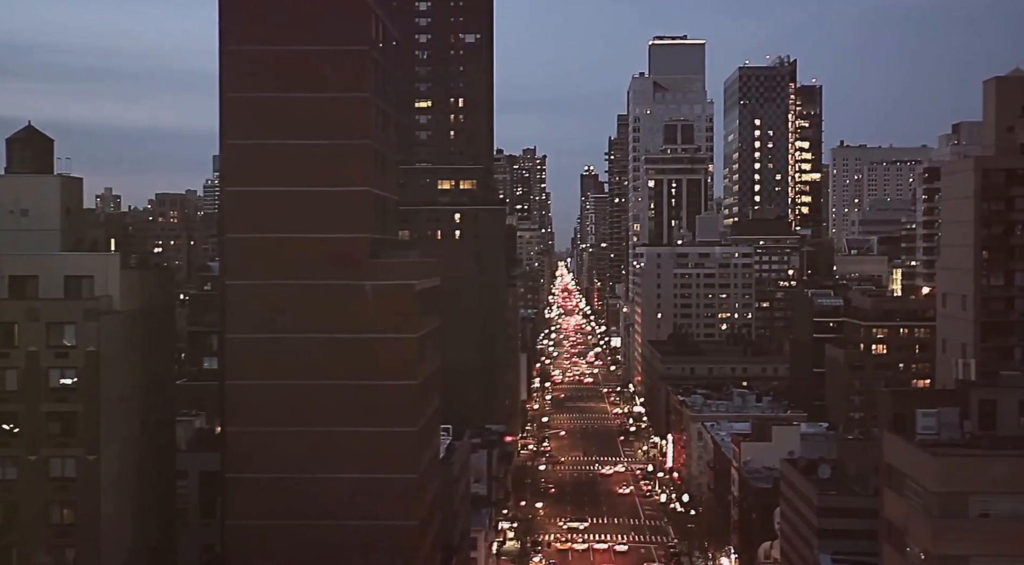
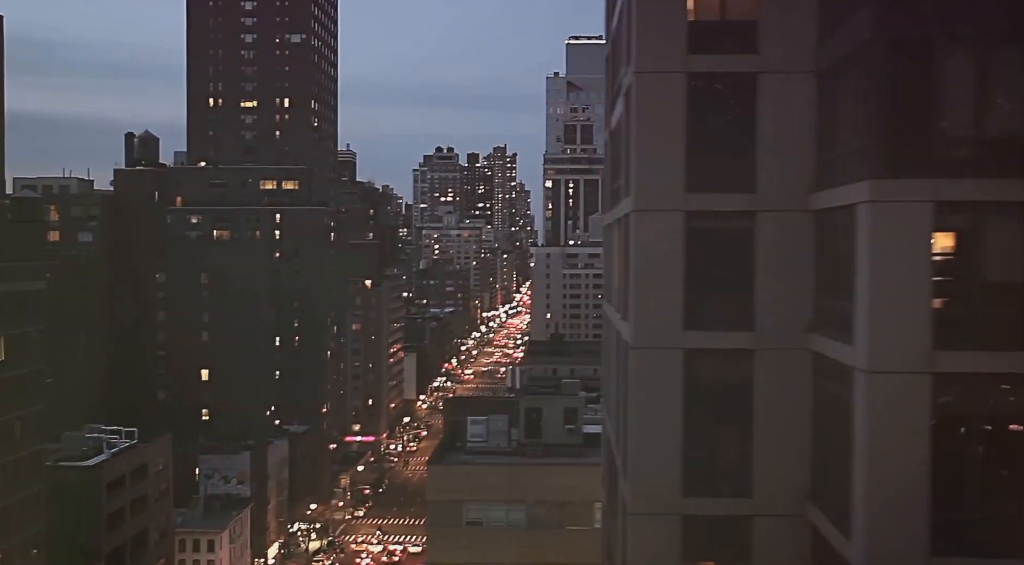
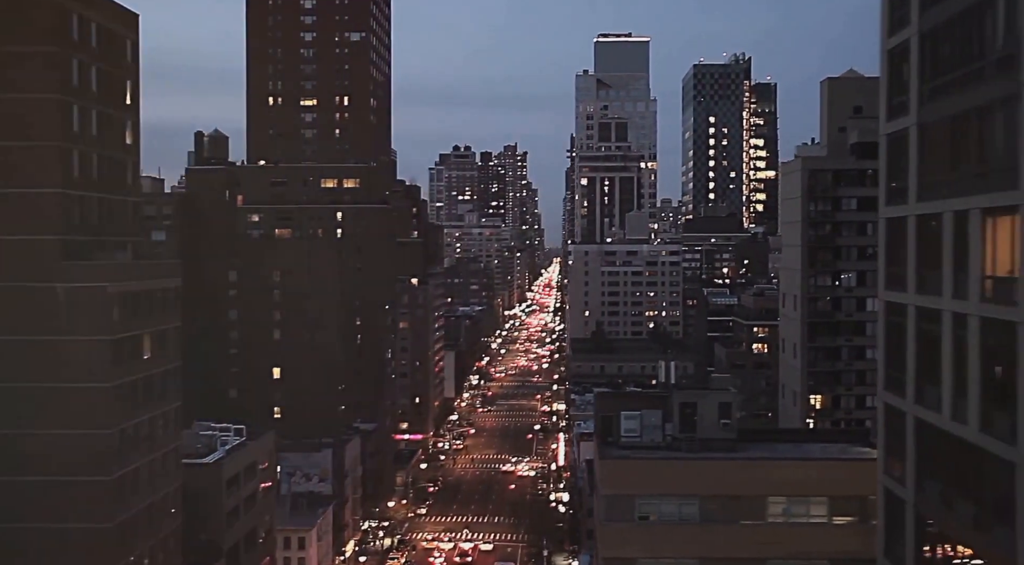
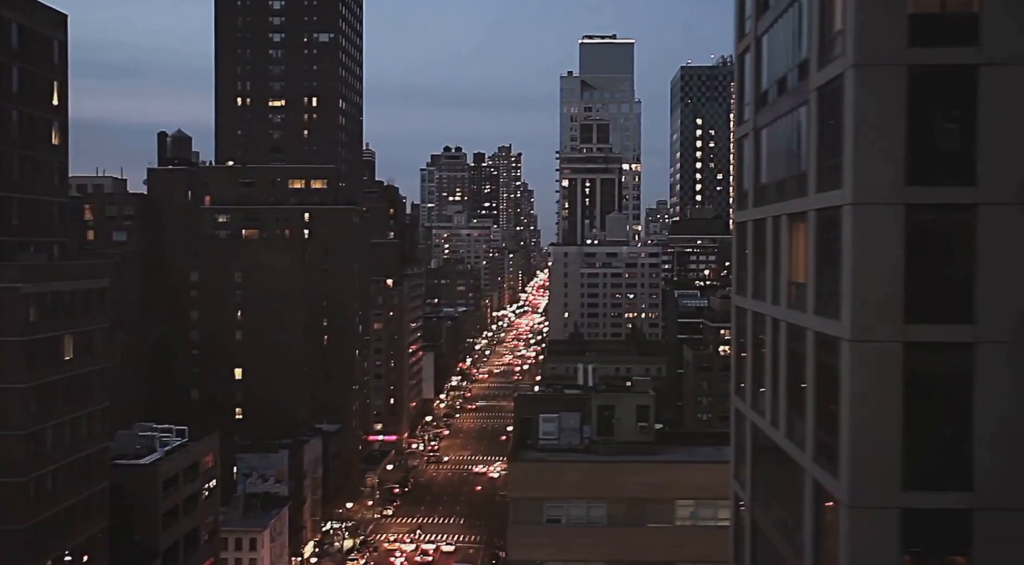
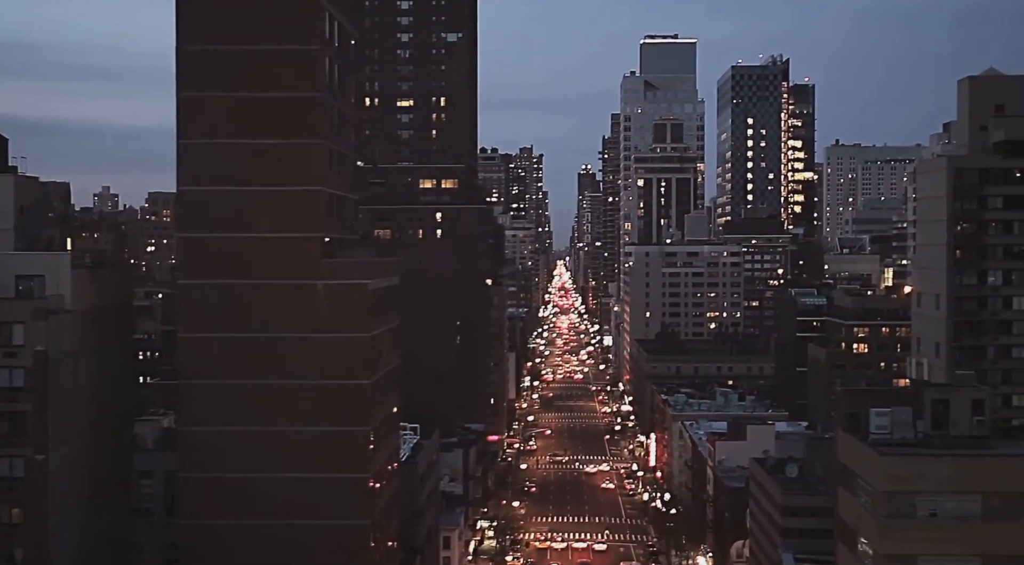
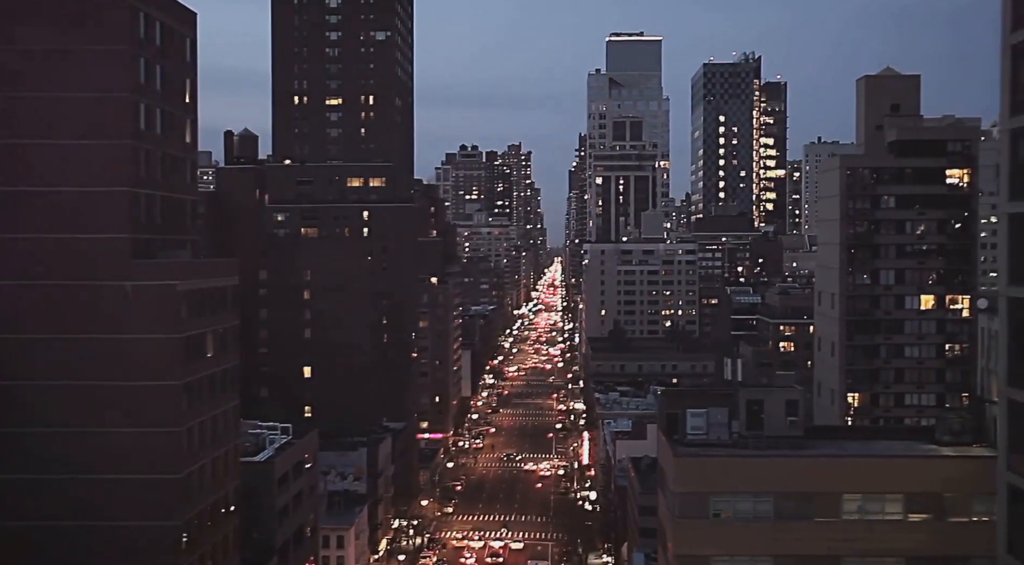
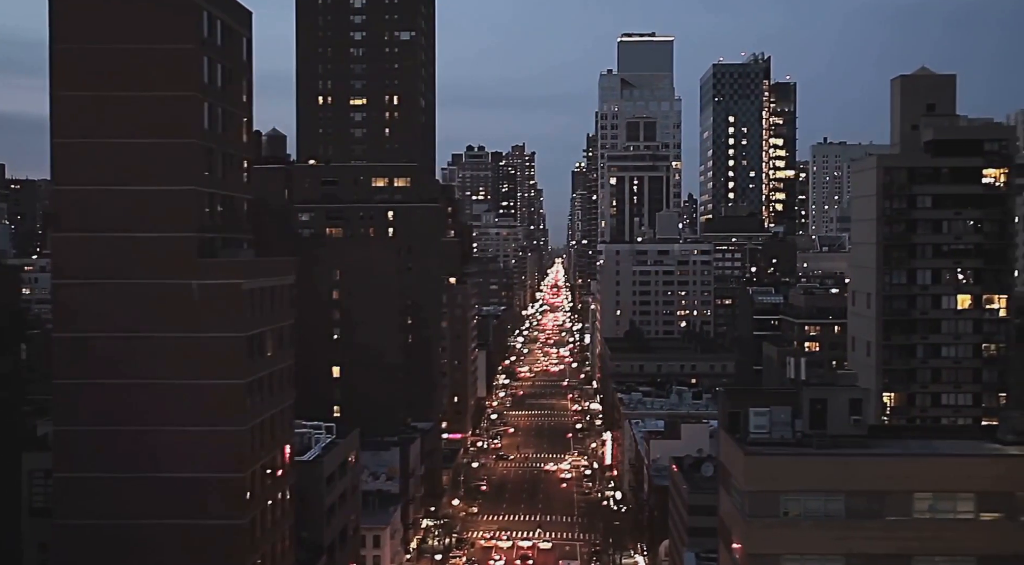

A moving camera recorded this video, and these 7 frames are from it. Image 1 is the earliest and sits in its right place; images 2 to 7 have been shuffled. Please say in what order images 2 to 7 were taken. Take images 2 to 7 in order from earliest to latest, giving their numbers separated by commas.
5, 7, 6, 3, 4, 2
